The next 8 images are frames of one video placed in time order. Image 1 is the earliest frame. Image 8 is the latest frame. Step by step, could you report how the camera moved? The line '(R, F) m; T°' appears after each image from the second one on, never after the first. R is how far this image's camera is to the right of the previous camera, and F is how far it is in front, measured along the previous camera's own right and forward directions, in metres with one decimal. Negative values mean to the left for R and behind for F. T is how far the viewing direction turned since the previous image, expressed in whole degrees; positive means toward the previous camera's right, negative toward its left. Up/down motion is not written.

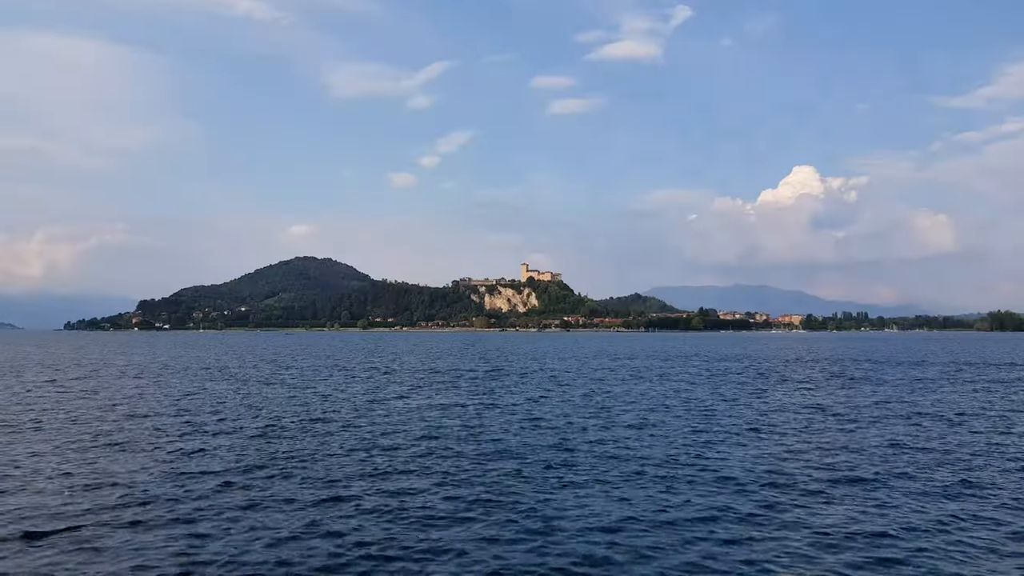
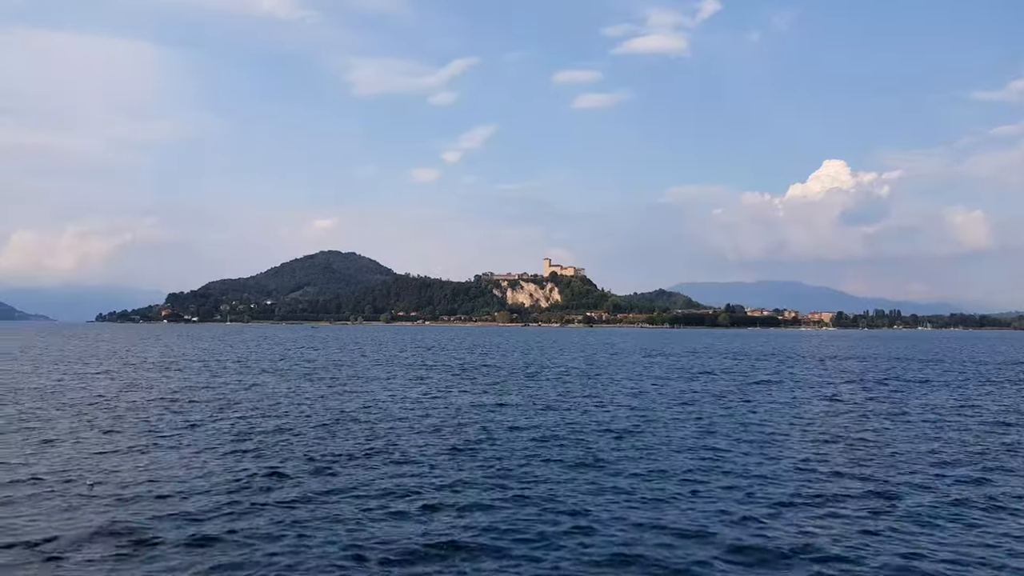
(-0.9, +1.1) m; -2°
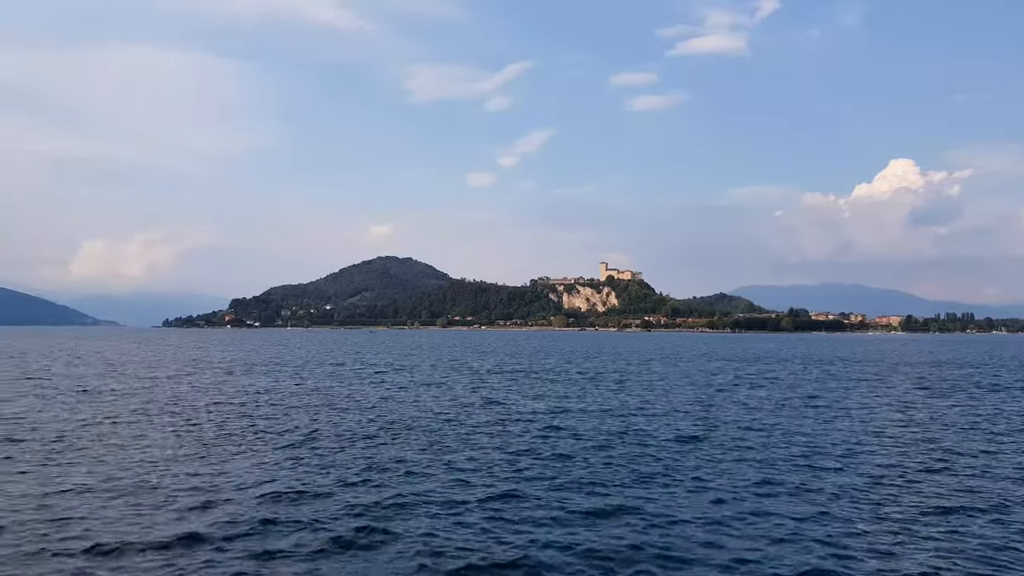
(-0.5, +1.4) m; -4°
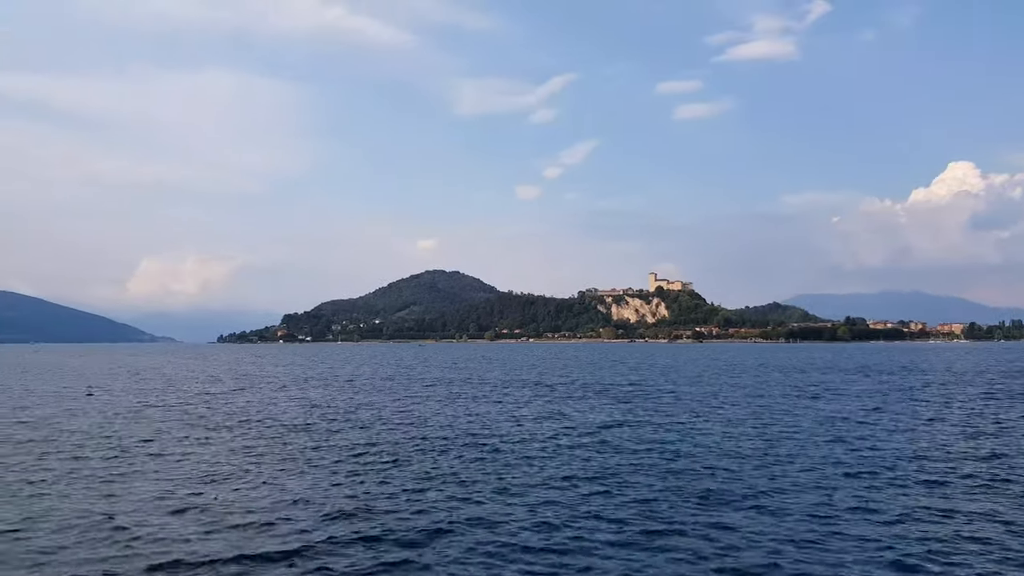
(-1.2, +0.8) m; -3°
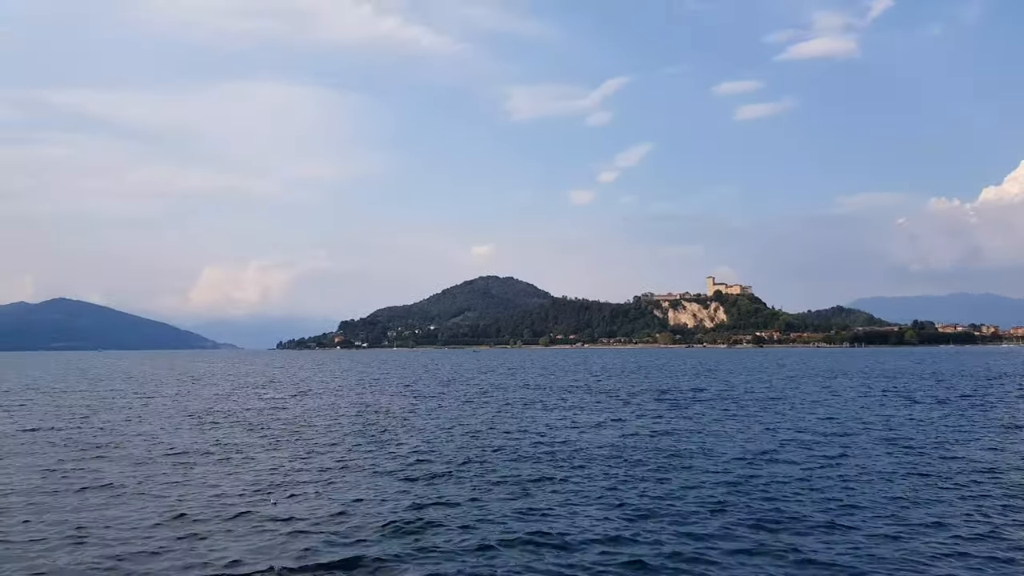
(-4.4, +0.5) m; -3°
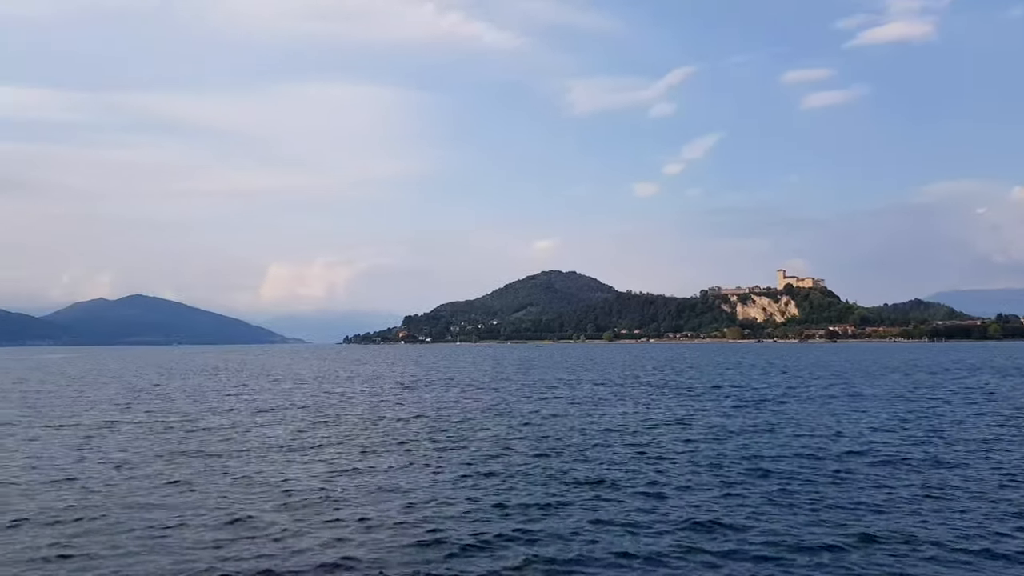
(-7.6, +0.4) m; -4°
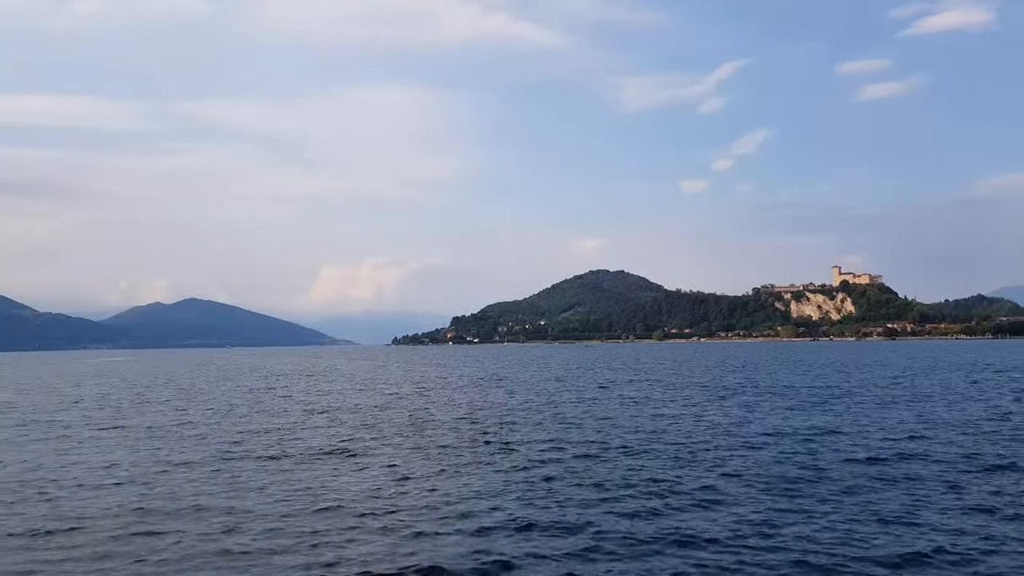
(-5.3, +0.1) m; -3°
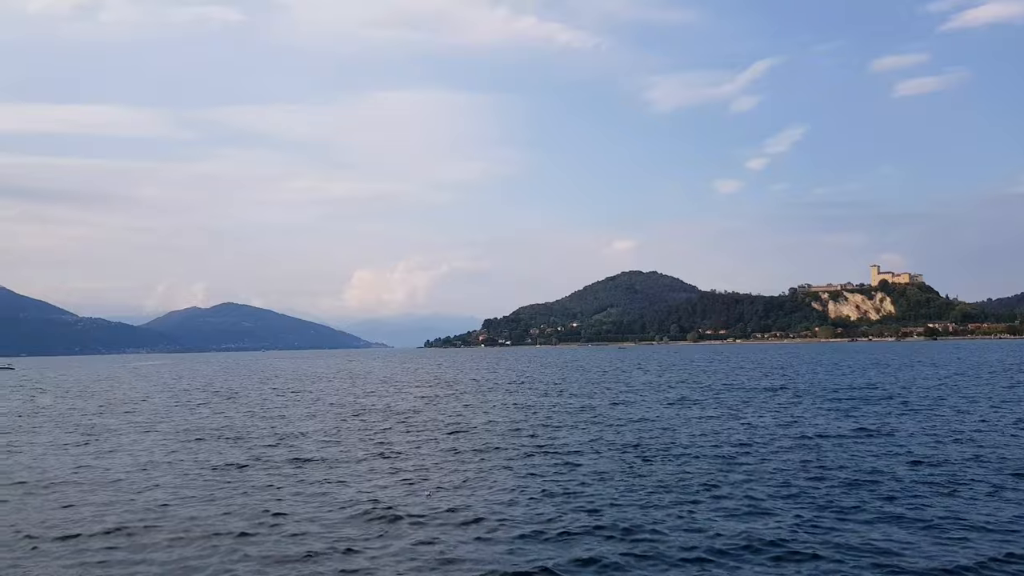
(-4.6, -0.5) m; -2°
